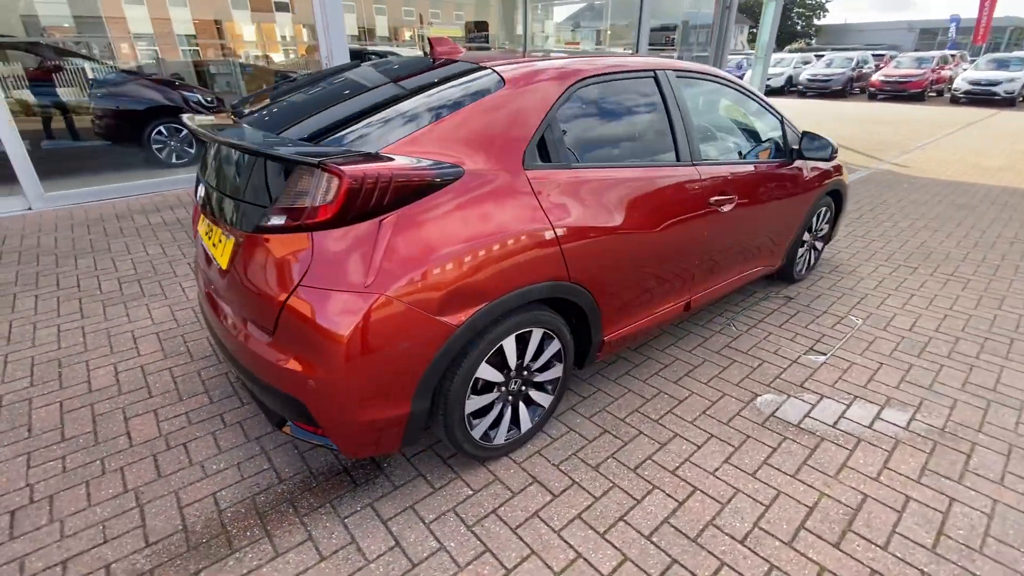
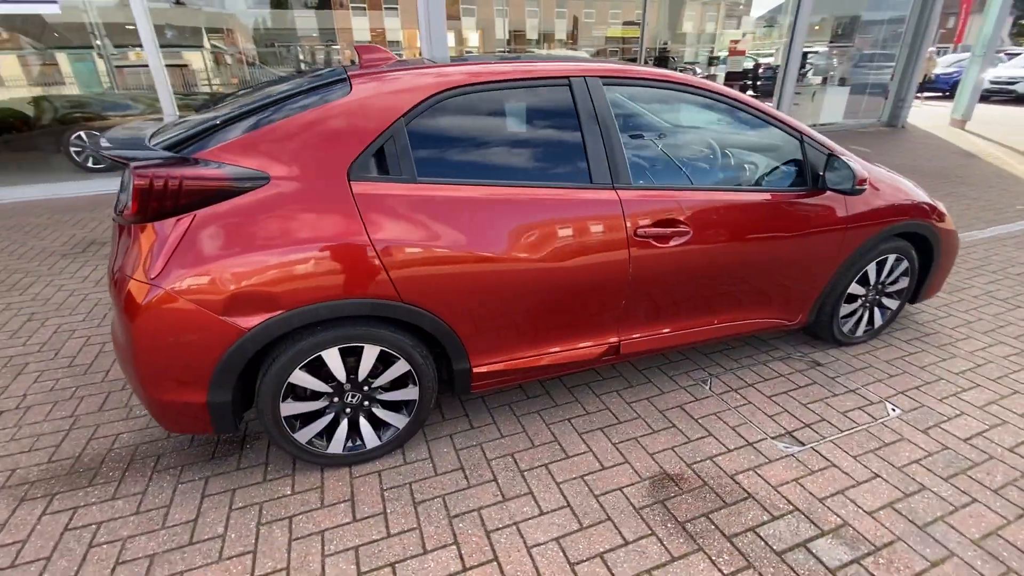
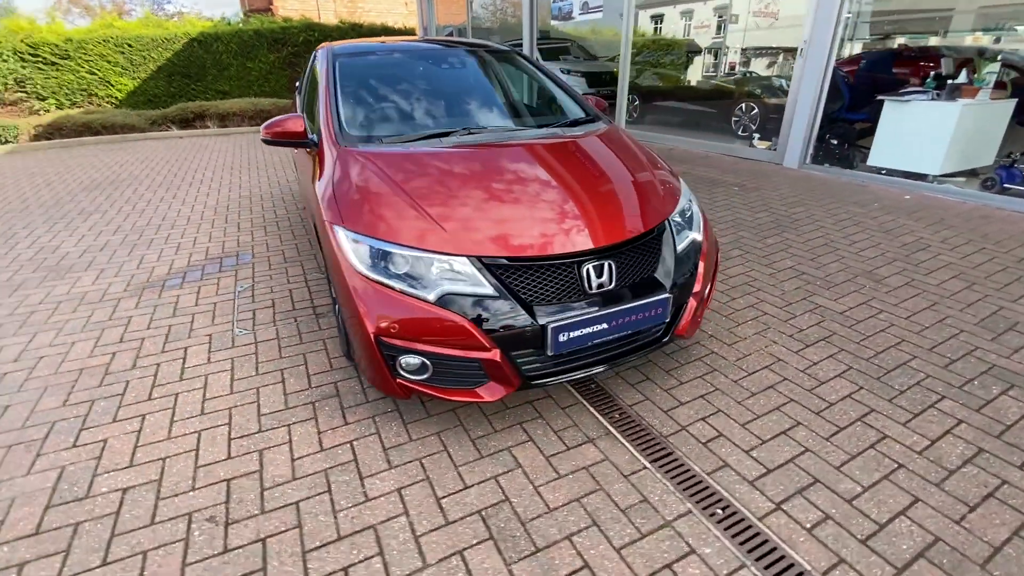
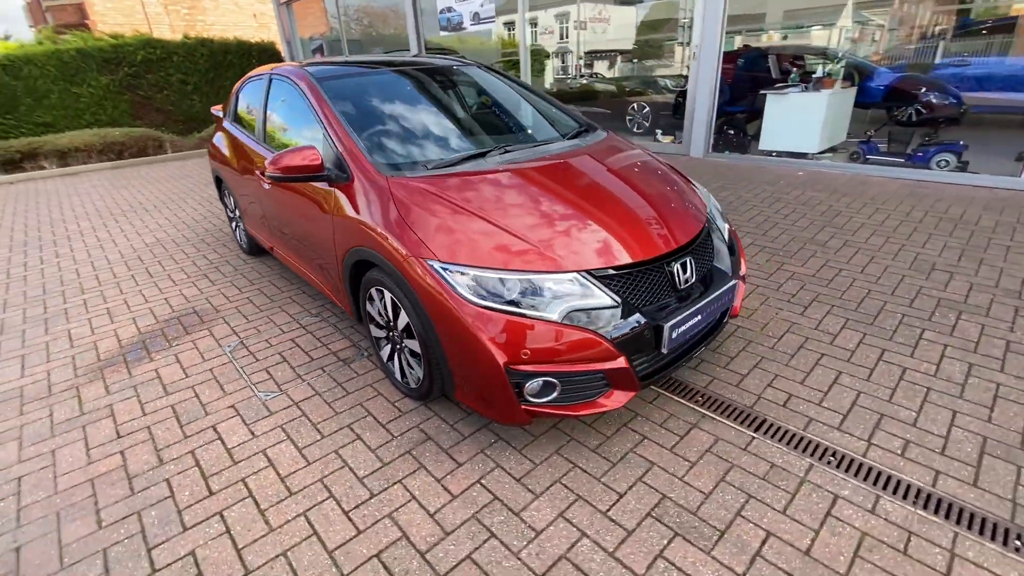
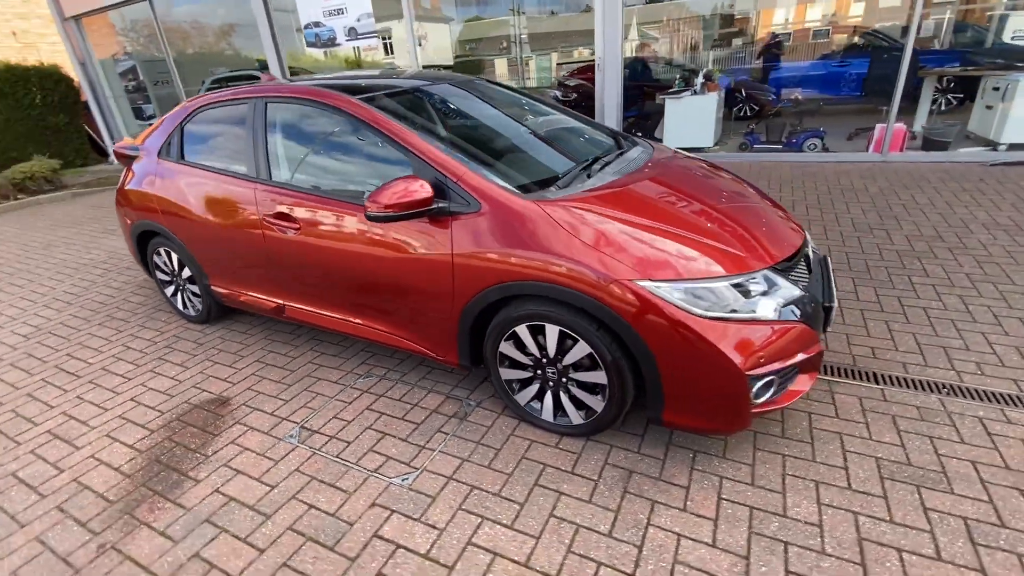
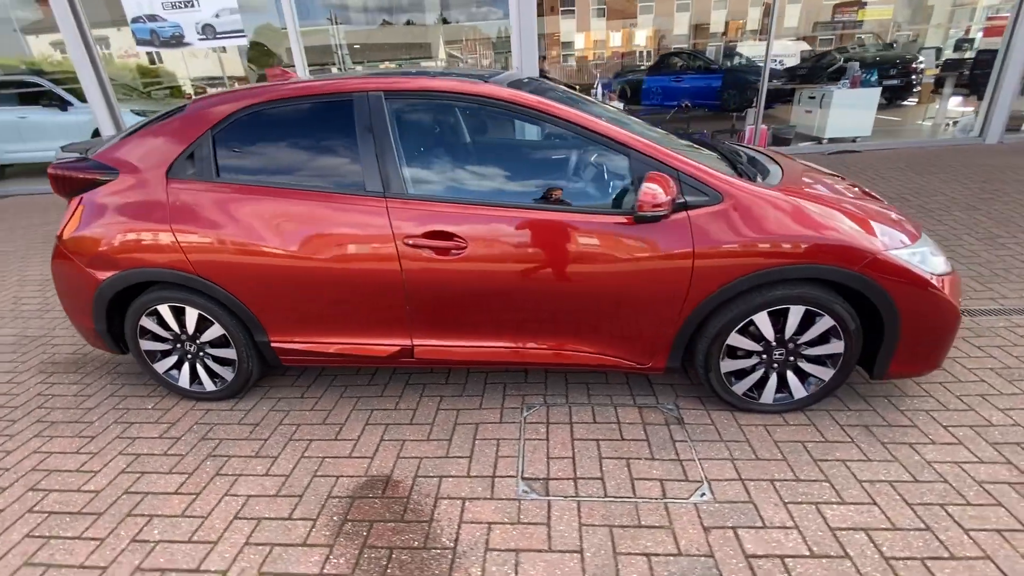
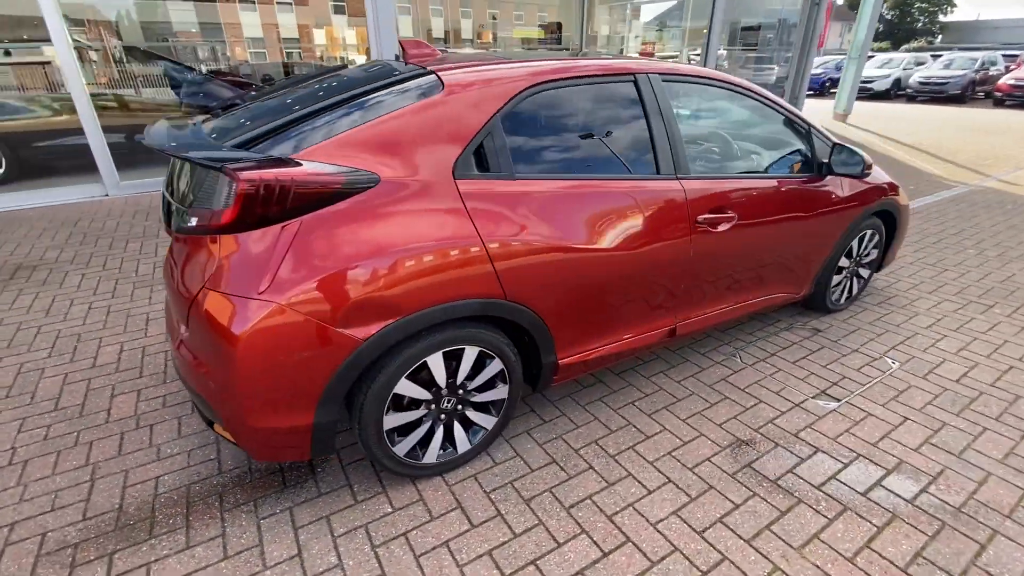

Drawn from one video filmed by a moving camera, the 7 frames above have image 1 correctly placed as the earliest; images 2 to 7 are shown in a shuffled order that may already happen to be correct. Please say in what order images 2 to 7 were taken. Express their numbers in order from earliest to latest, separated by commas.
7, 2, 6, 5, 4, 3
